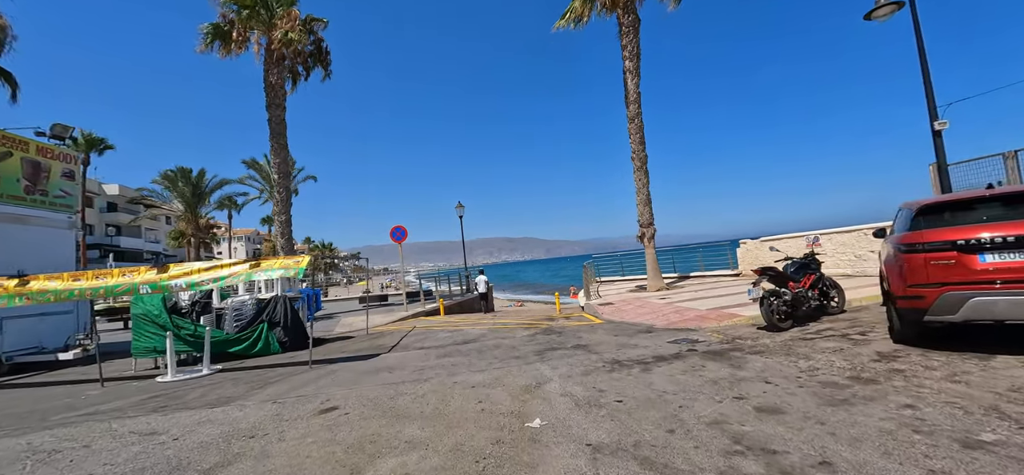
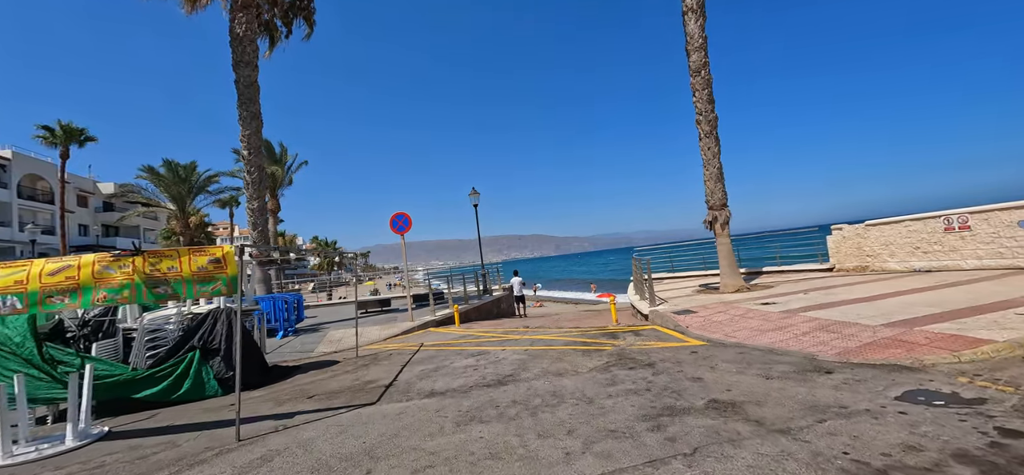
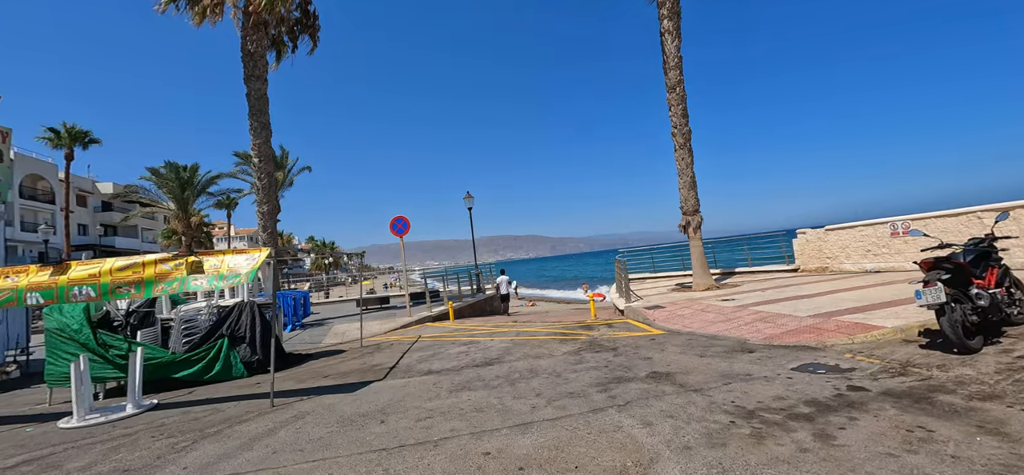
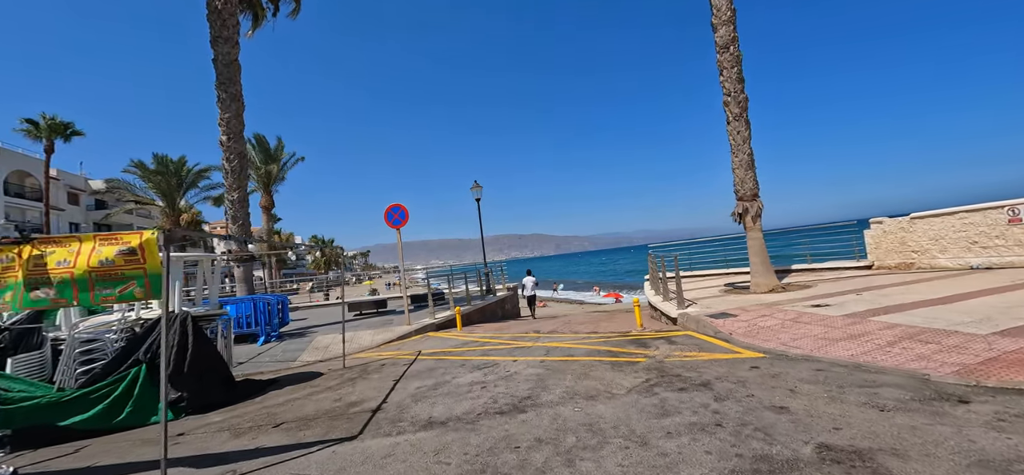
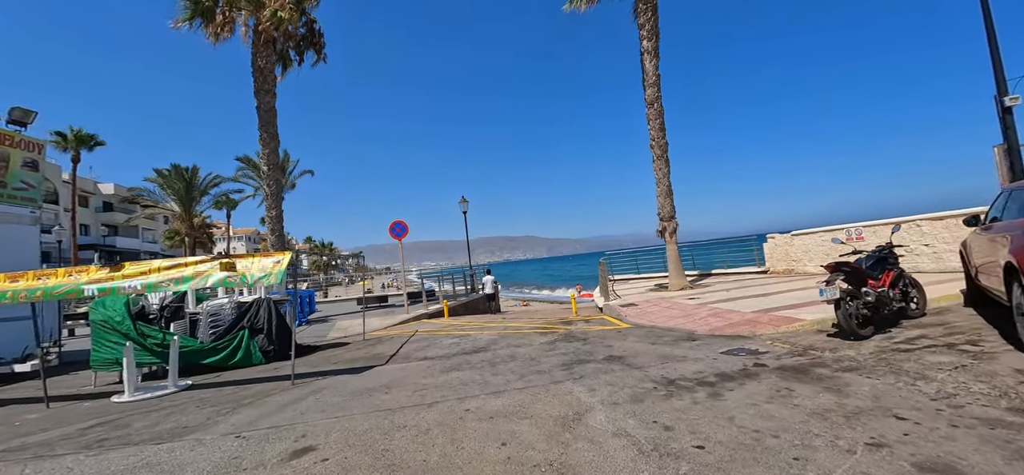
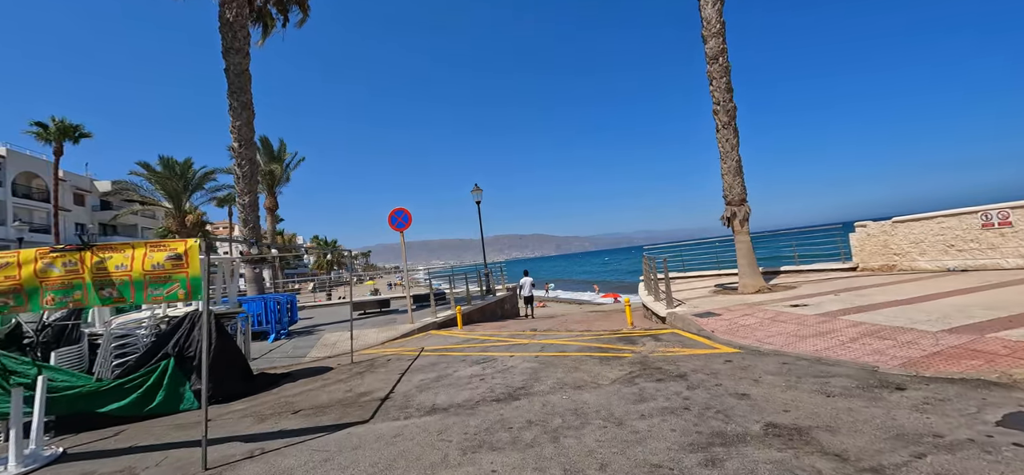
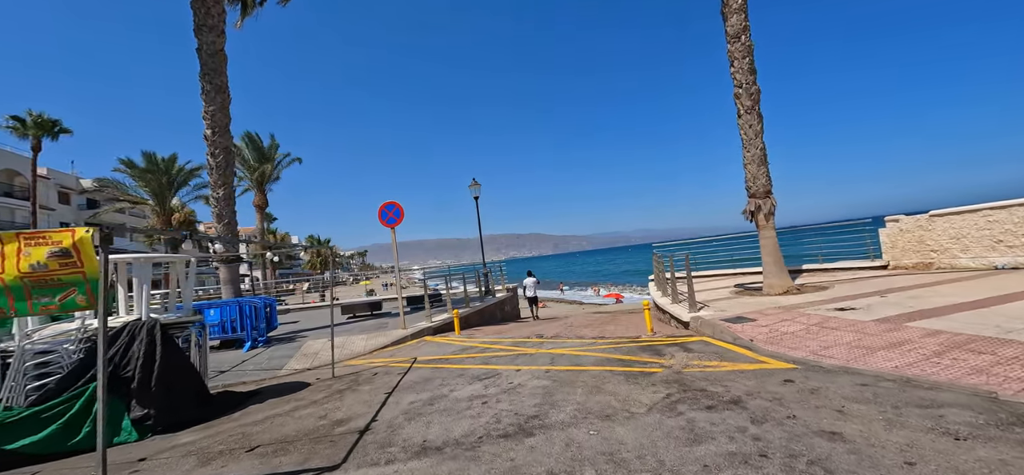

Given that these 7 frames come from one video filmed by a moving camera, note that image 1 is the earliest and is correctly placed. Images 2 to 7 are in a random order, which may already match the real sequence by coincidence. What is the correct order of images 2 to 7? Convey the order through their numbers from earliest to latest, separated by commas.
5, 3, 2, 6, 4, 7
